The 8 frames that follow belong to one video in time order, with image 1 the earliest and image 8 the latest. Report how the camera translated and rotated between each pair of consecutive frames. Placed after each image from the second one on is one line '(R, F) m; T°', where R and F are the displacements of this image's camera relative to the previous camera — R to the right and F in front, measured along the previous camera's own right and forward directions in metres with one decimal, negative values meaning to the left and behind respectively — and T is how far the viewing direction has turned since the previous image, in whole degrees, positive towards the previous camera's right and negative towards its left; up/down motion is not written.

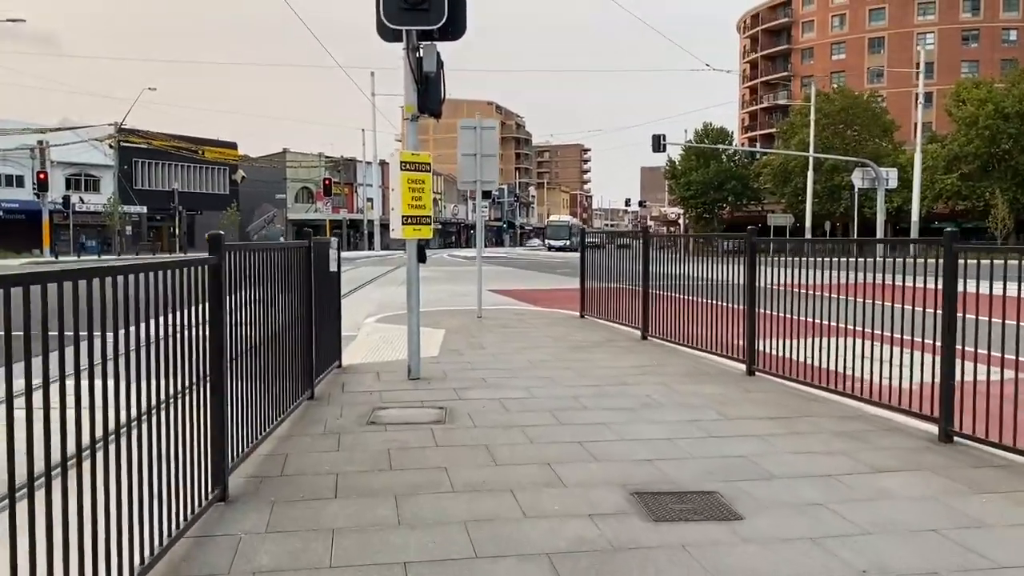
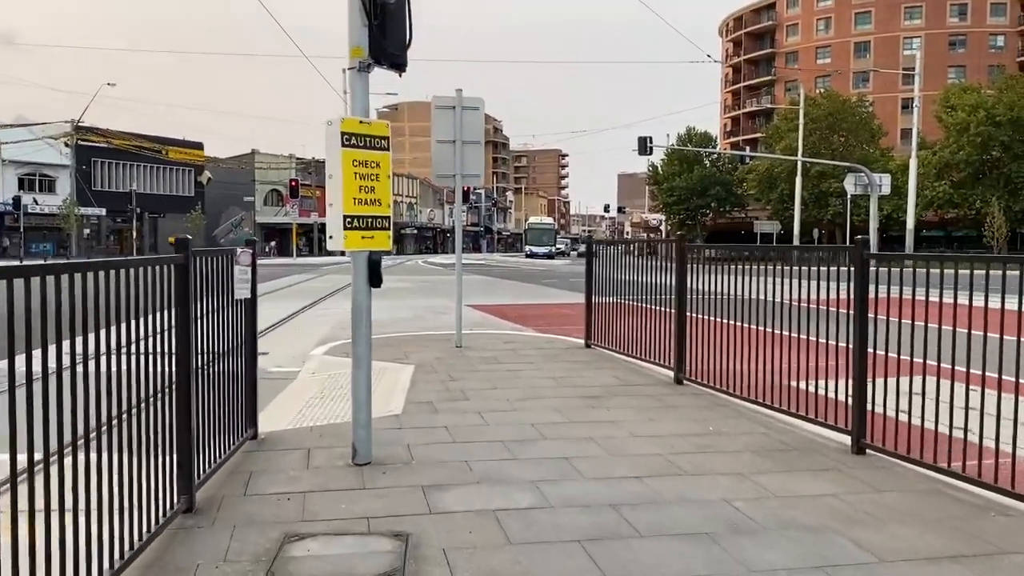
(-0.1, +2.7) m; +2°
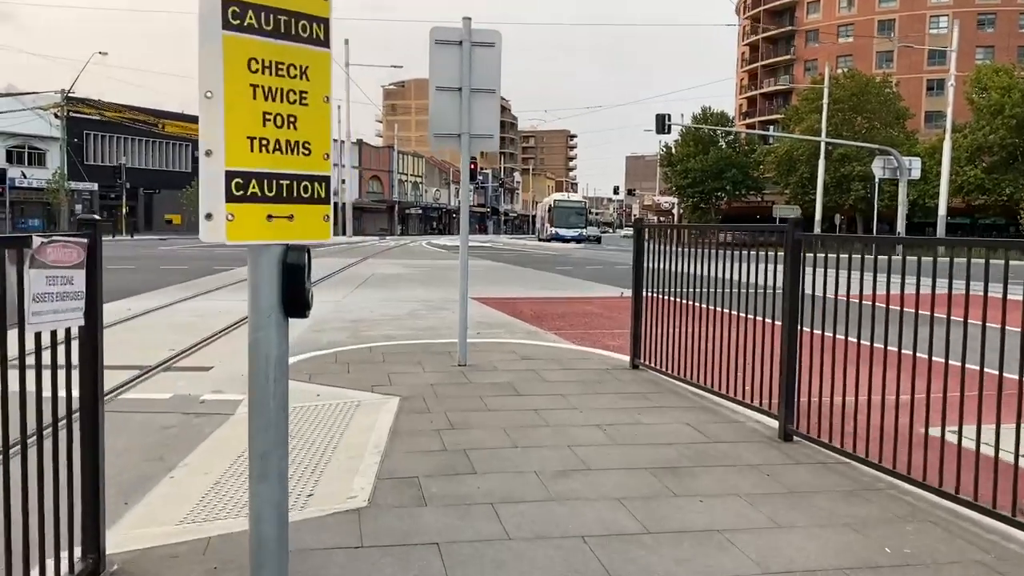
(-0.2, +2.6) m; 0°
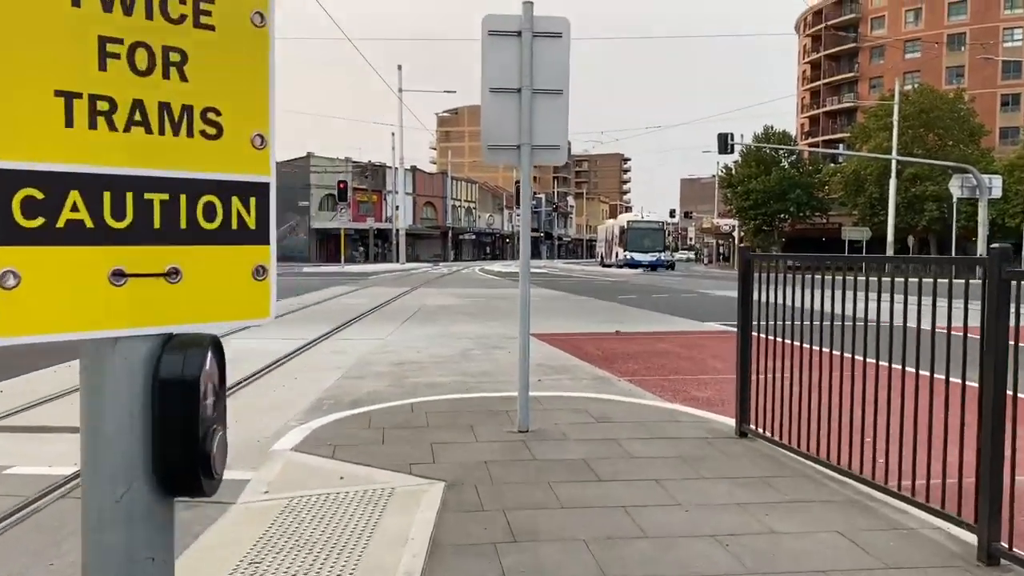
(-0.1, +1.5) m; -4°
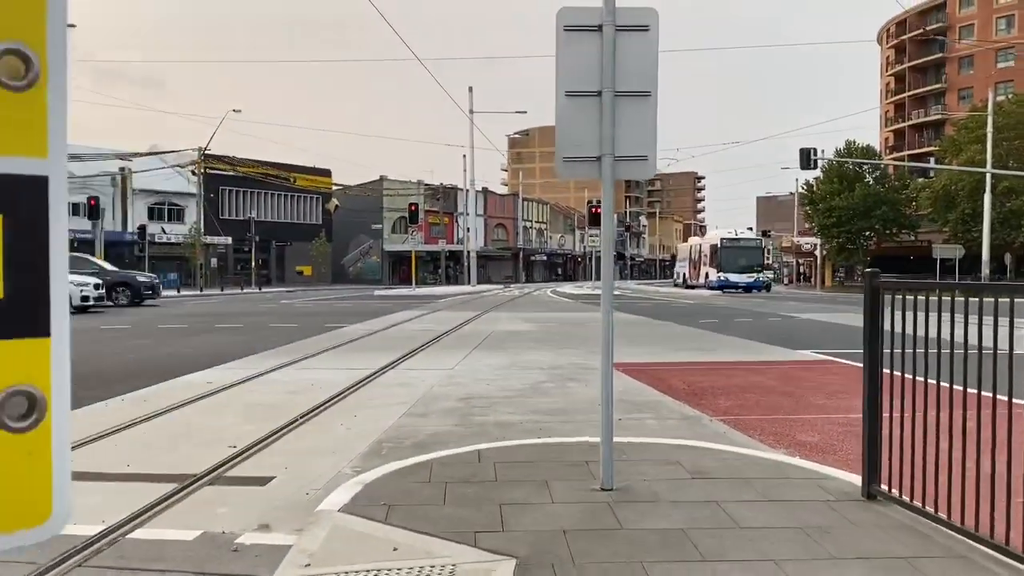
(-0.1, +0.8) m; -5°
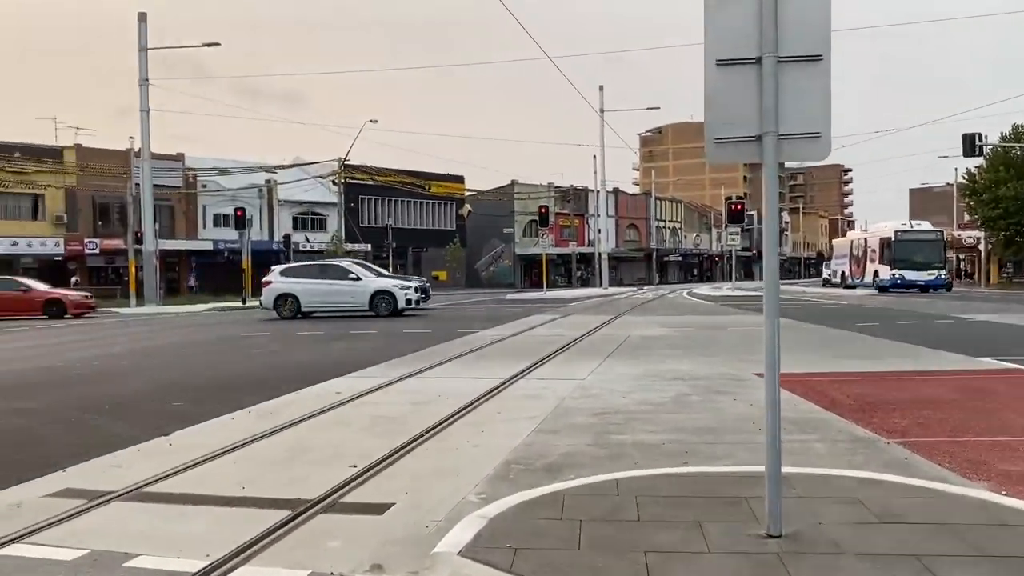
(-0.1, +0.7) m; -9°
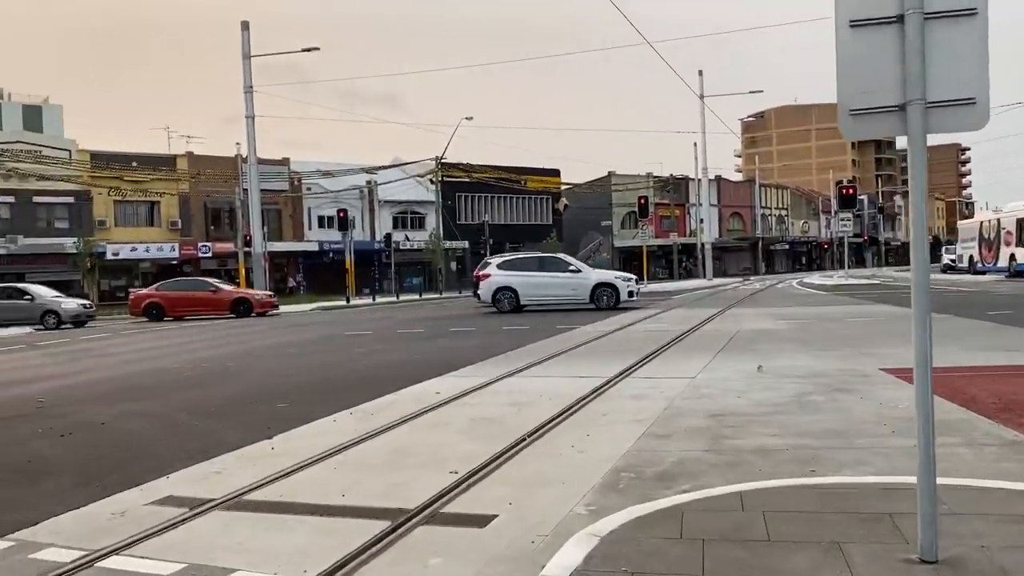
(0.0, +0.4) m; -7°
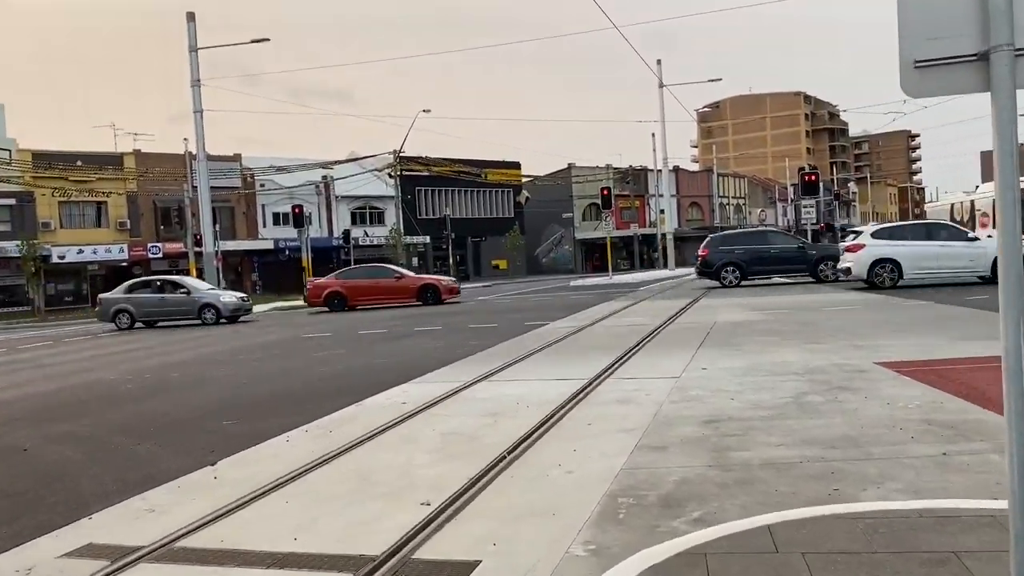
(-0.1, +0.8) m; +3°
